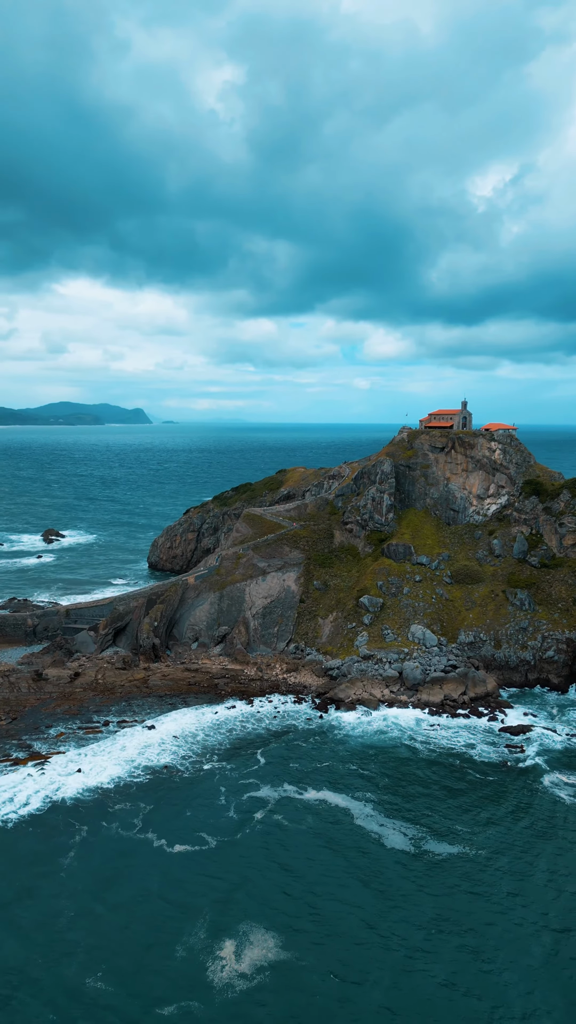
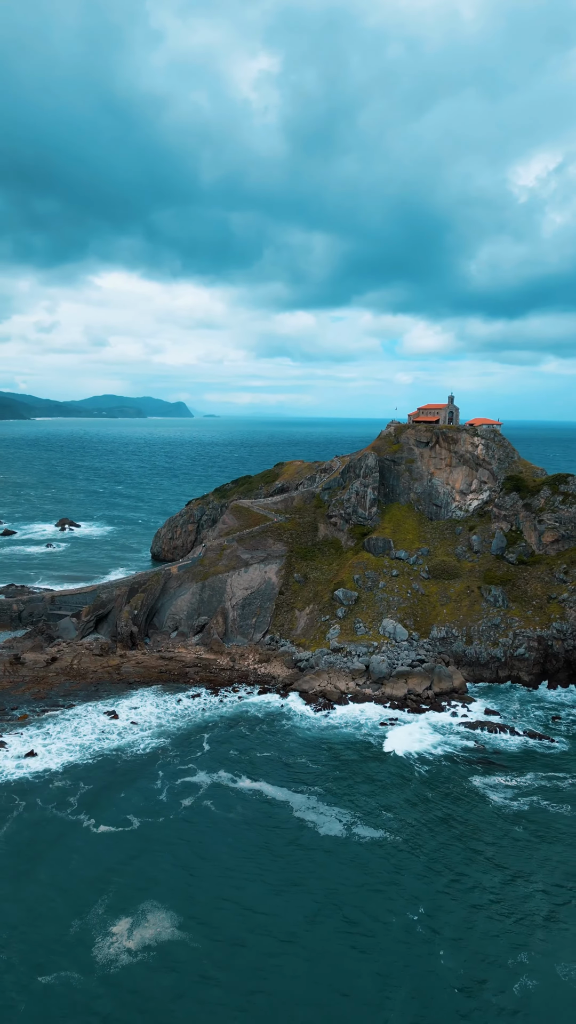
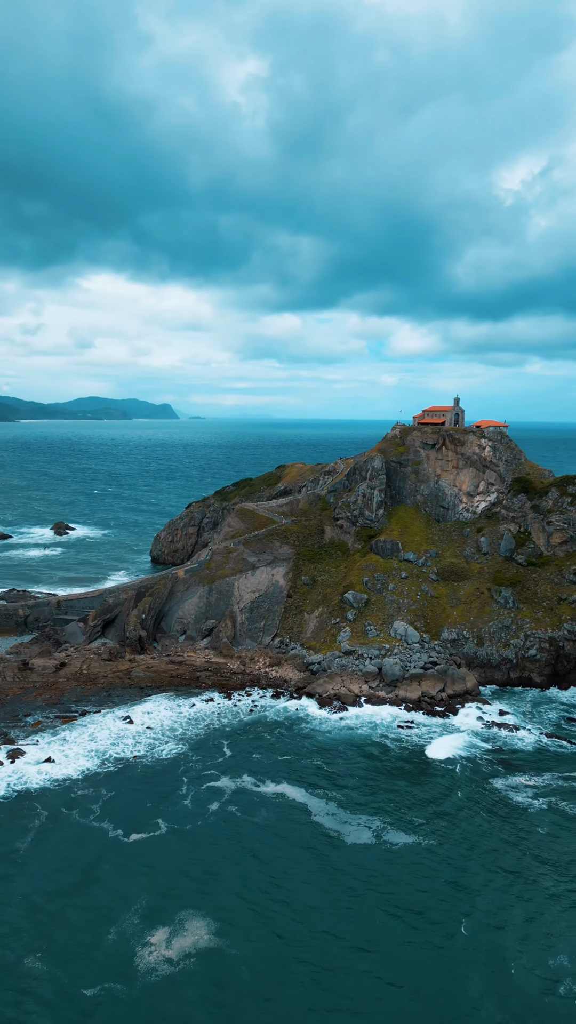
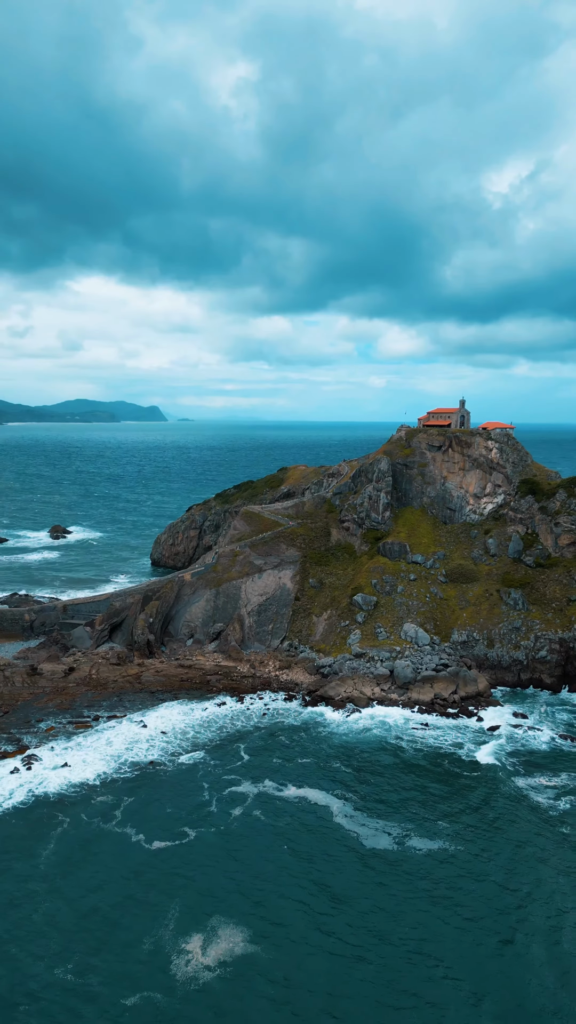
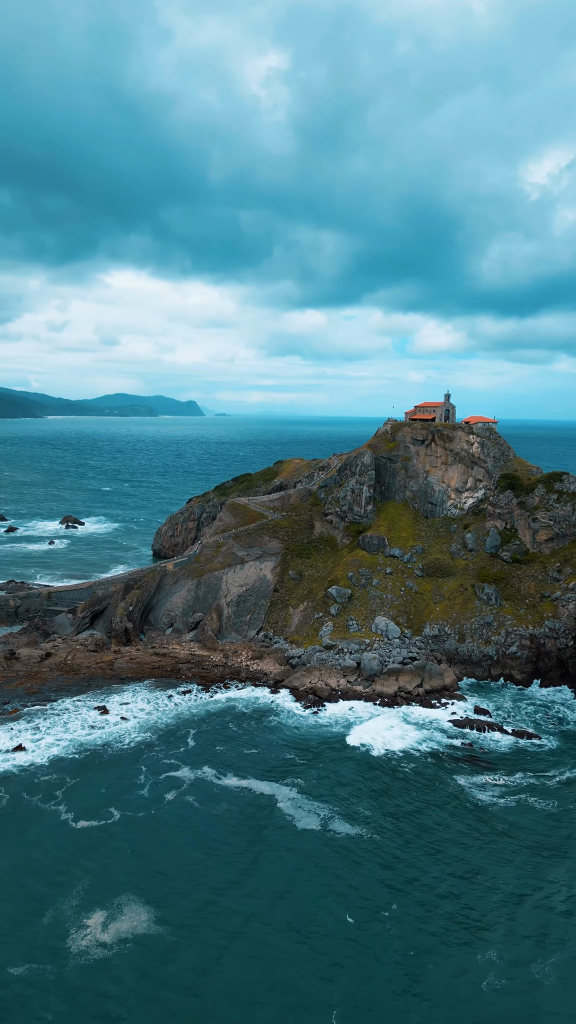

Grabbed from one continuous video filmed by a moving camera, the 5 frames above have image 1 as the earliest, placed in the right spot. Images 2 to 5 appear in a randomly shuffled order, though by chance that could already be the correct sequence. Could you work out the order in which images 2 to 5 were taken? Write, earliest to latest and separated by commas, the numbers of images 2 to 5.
4, 3, 2, 5
